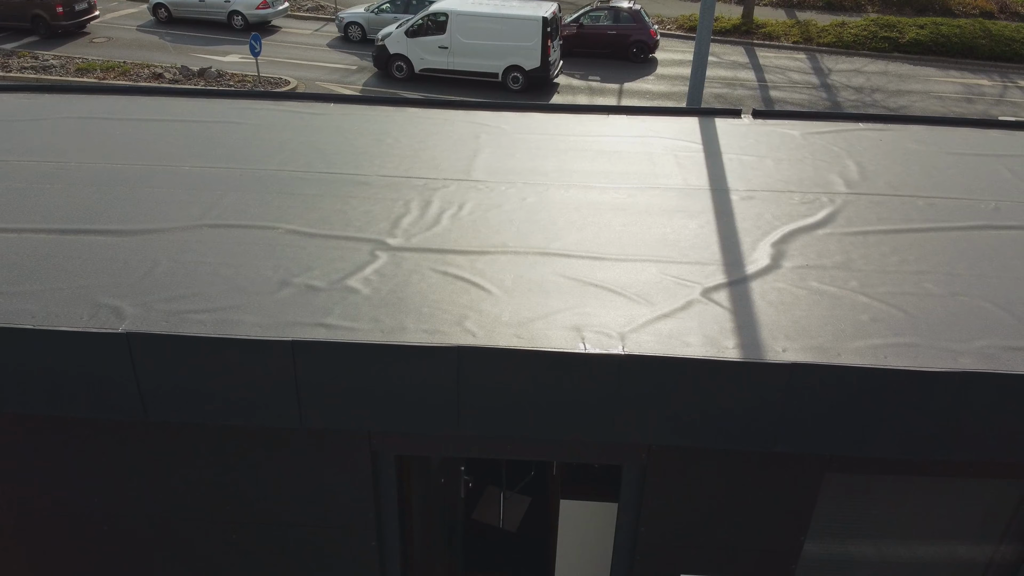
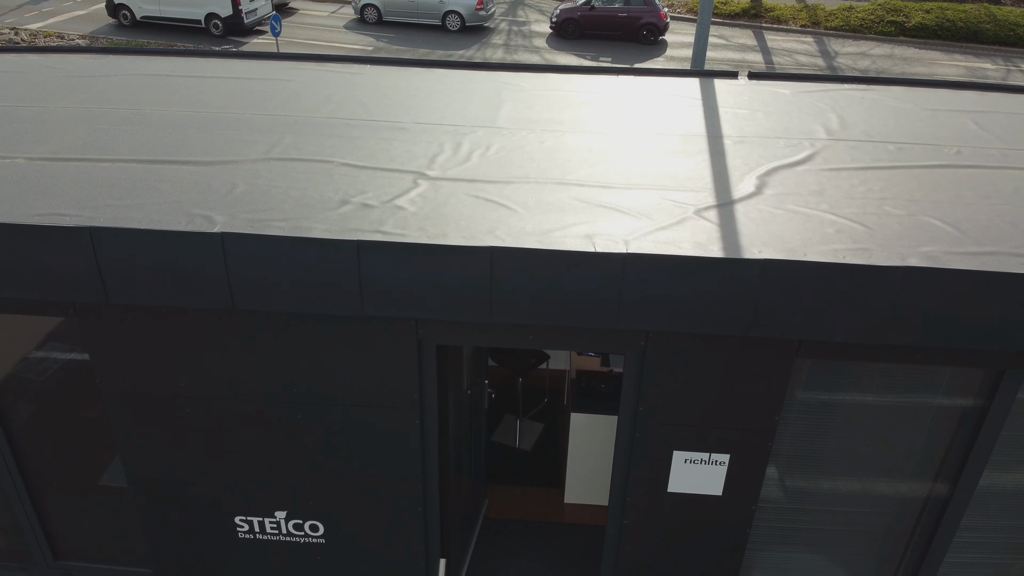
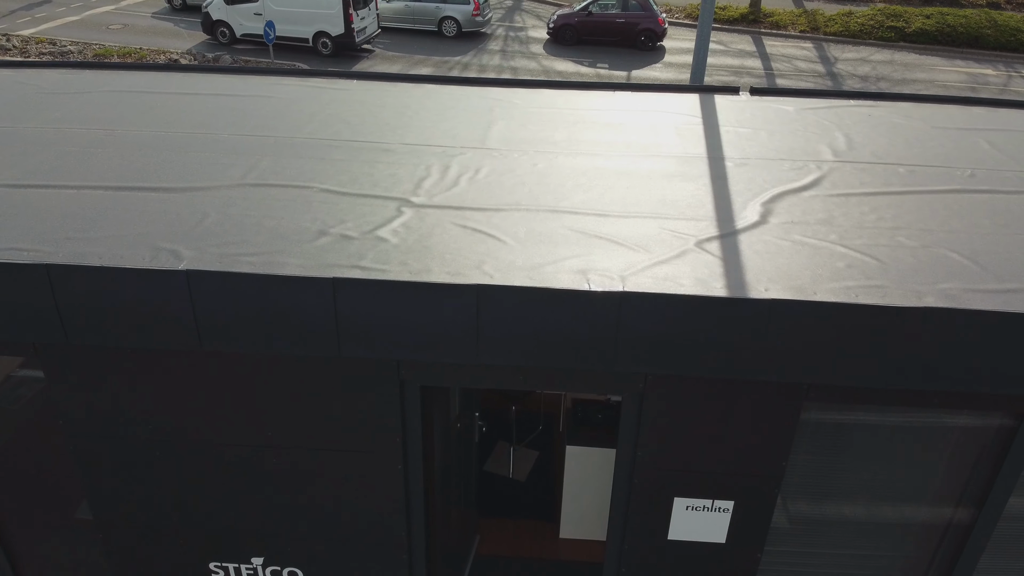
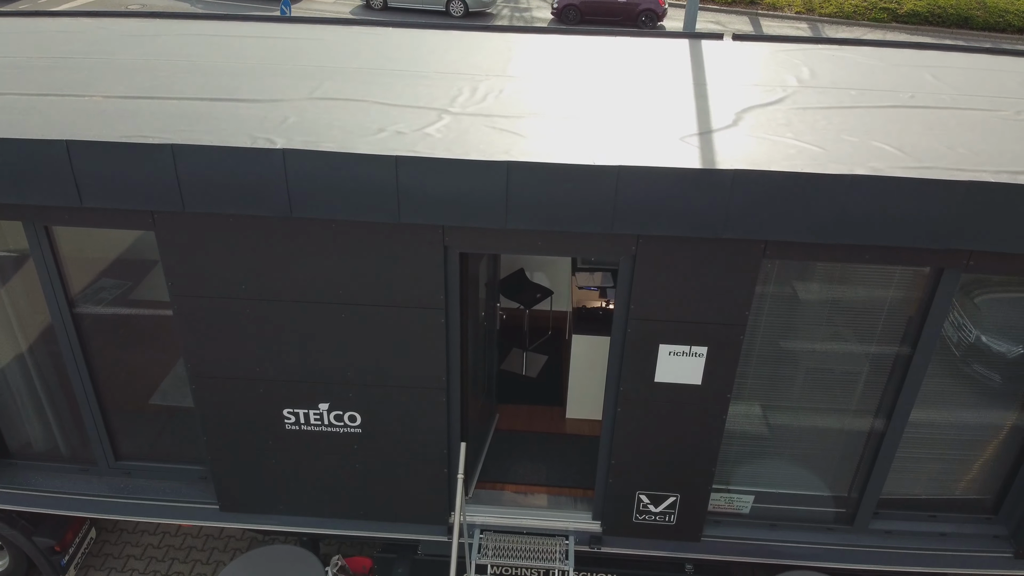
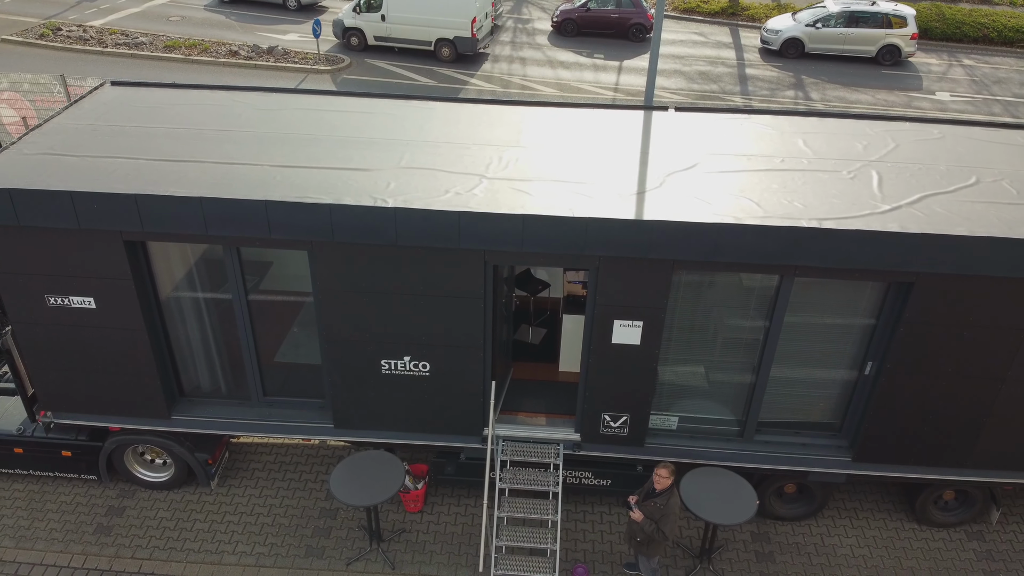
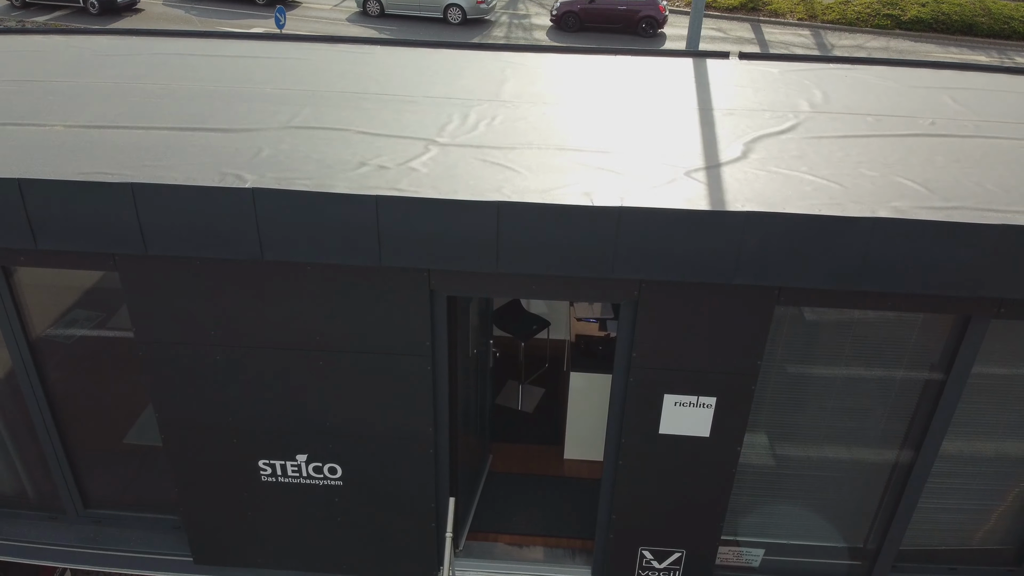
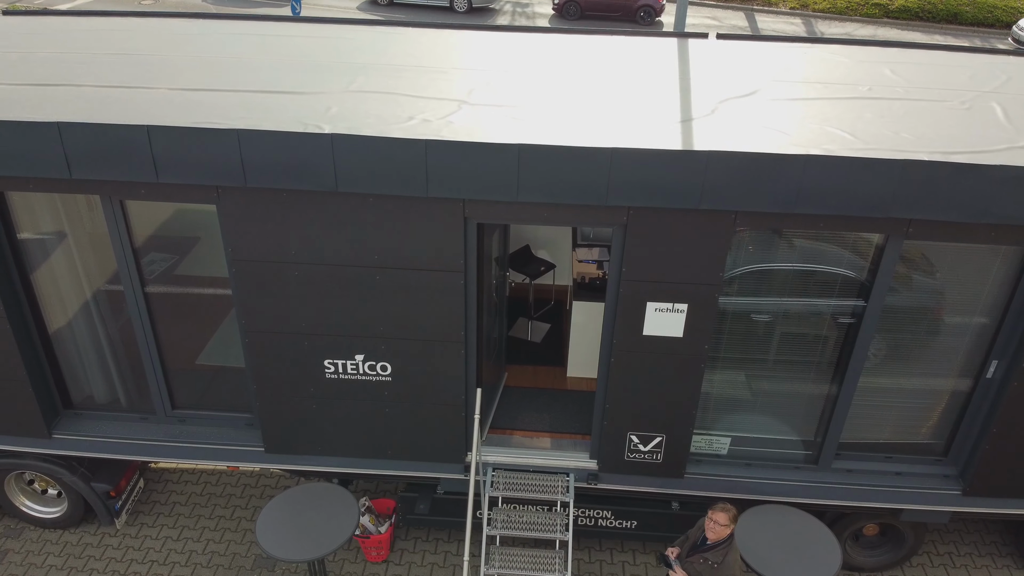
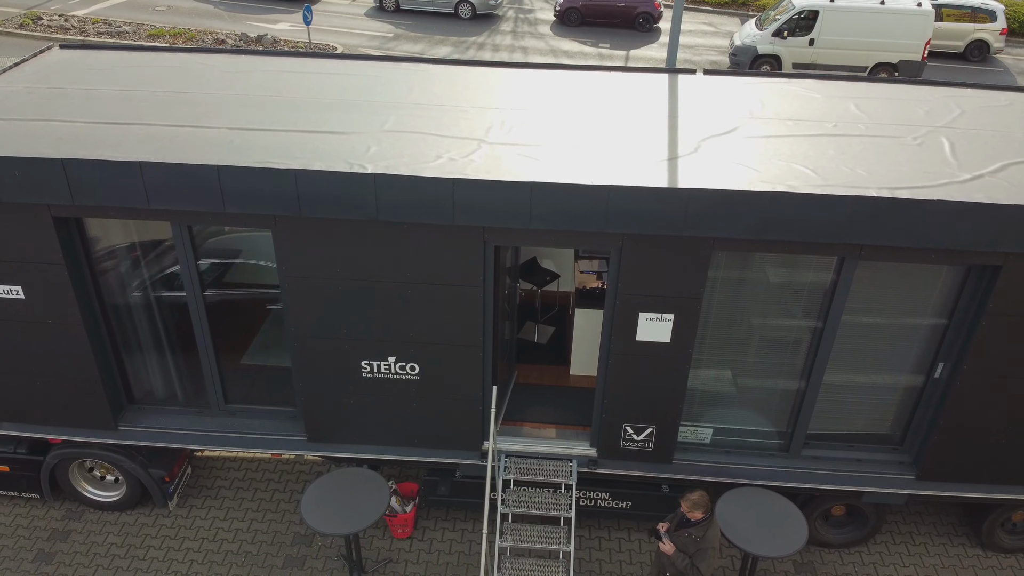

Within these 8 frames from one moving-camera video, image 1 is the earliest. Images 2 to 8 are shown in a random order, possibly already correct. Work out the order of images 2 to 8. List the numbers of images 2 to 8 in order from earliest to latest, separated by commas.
3, 2, 6, 4, 7, 8, 5
